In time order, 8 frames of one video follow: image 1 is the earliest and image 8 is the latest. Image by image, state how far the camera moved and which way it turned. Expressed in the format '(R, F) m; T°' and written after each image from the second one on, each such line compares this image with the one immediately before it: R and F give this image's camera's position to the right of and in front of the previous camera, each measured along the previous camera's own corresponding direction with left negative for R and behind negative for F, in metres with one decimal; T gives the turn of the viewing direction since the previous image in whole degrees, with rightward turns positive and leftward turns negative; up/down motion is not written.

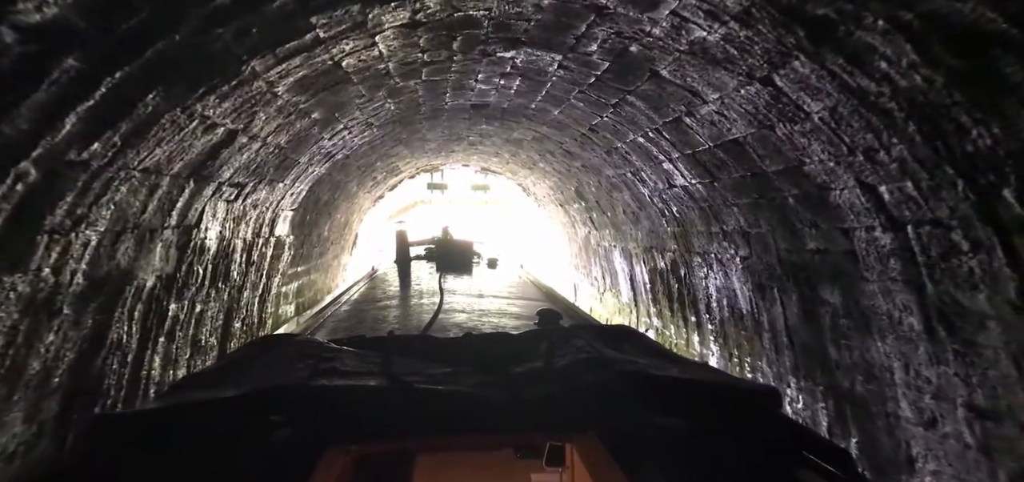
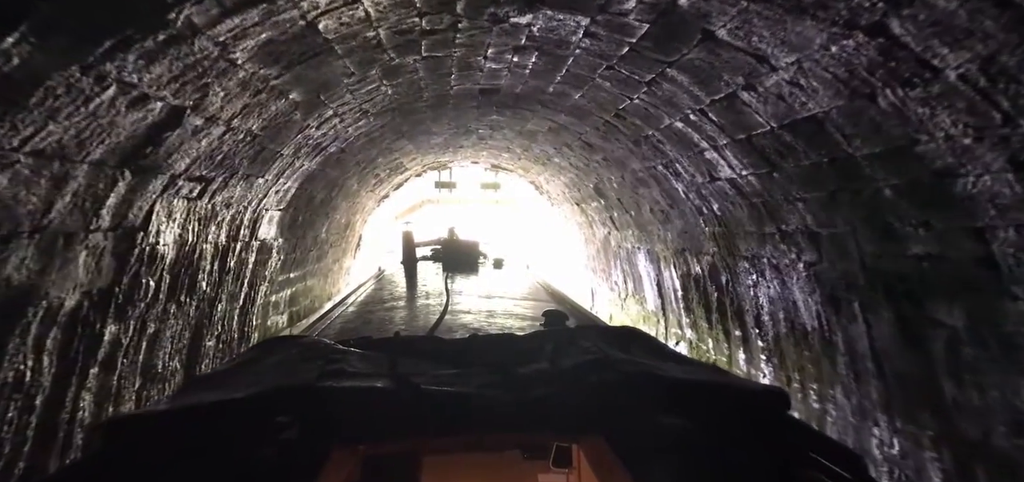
(0.0, +0.4) m; -1°
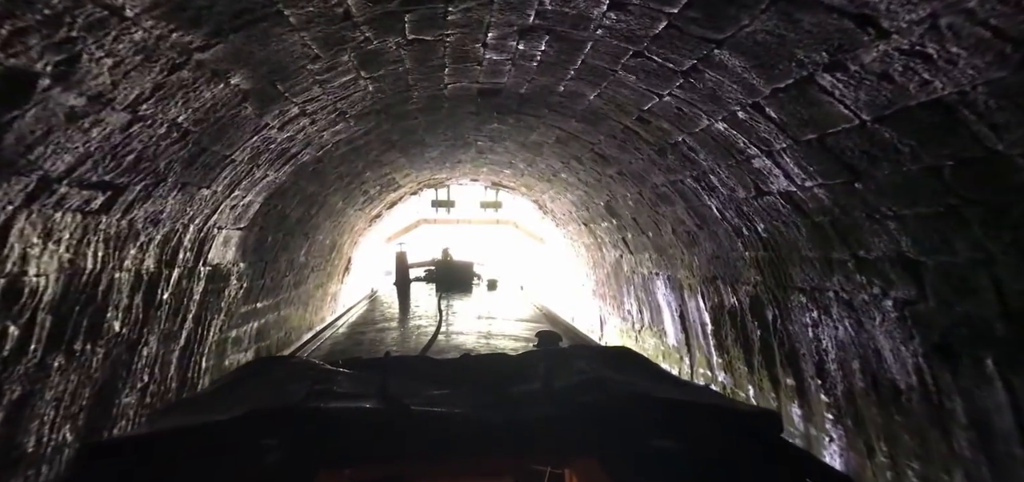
(0.0, +0.5) m; 0°
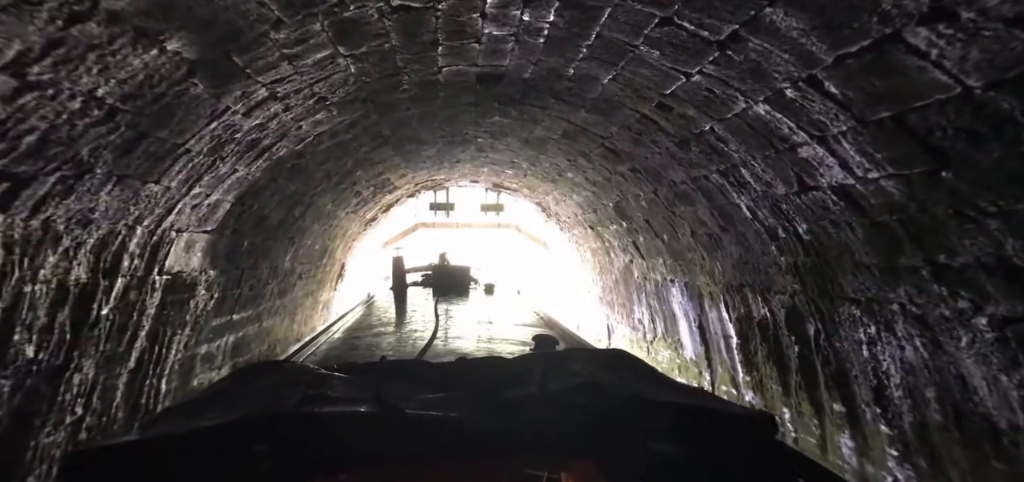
(0.0, +0.3) m; 0°
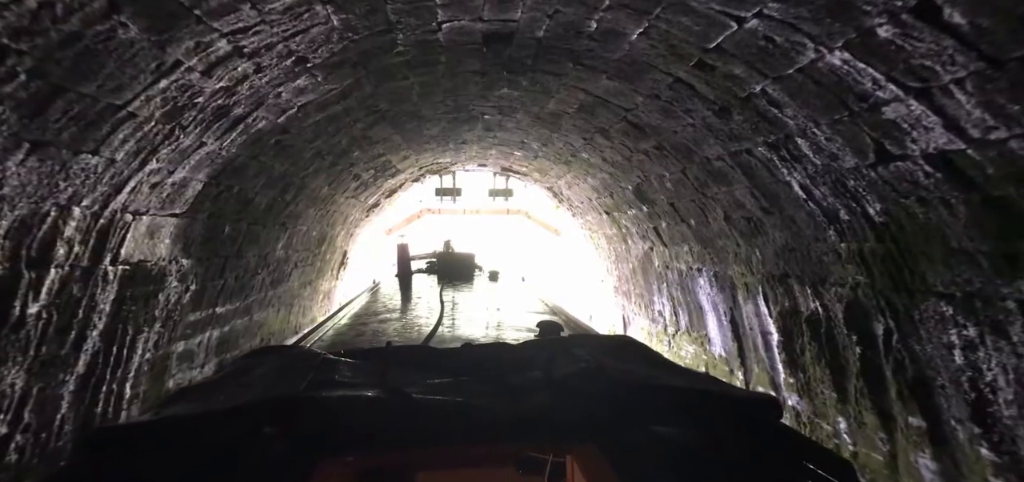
(0.0, +0.3) m; -1°
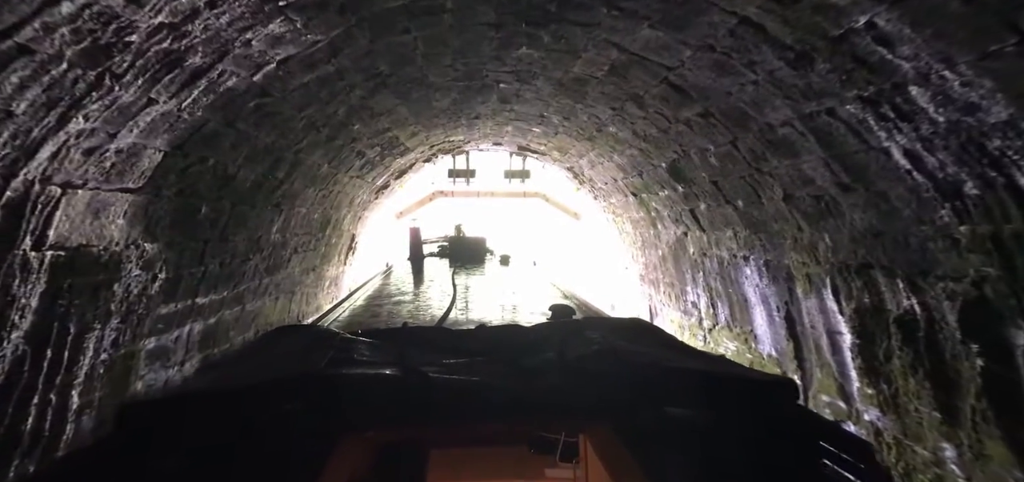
(0.0, +0.4) m; -2°
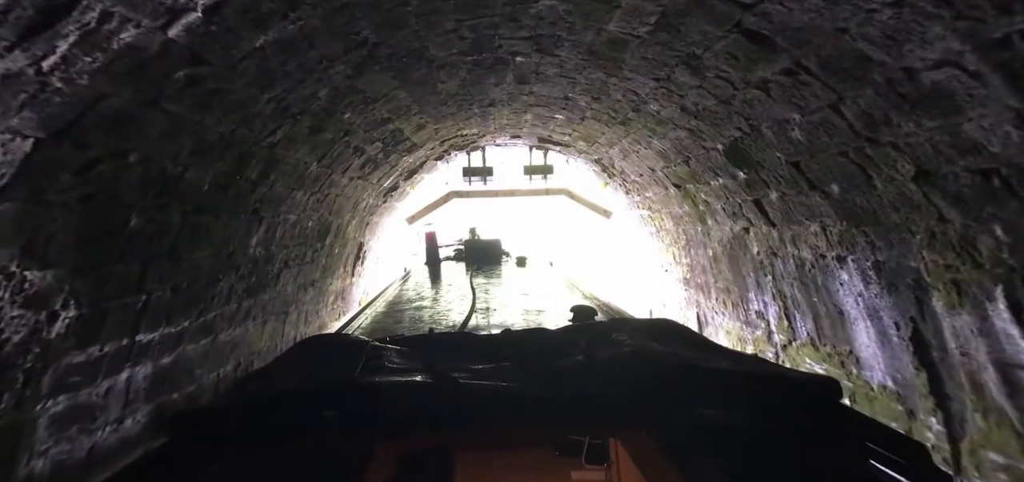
(0.0, +0.6) m; -3°
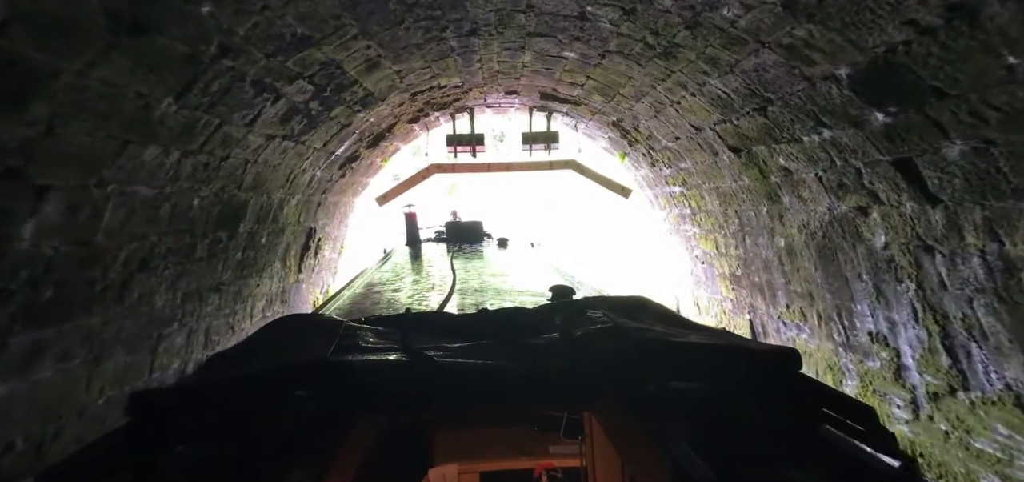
(+0.1, +1.3) m; 0°
